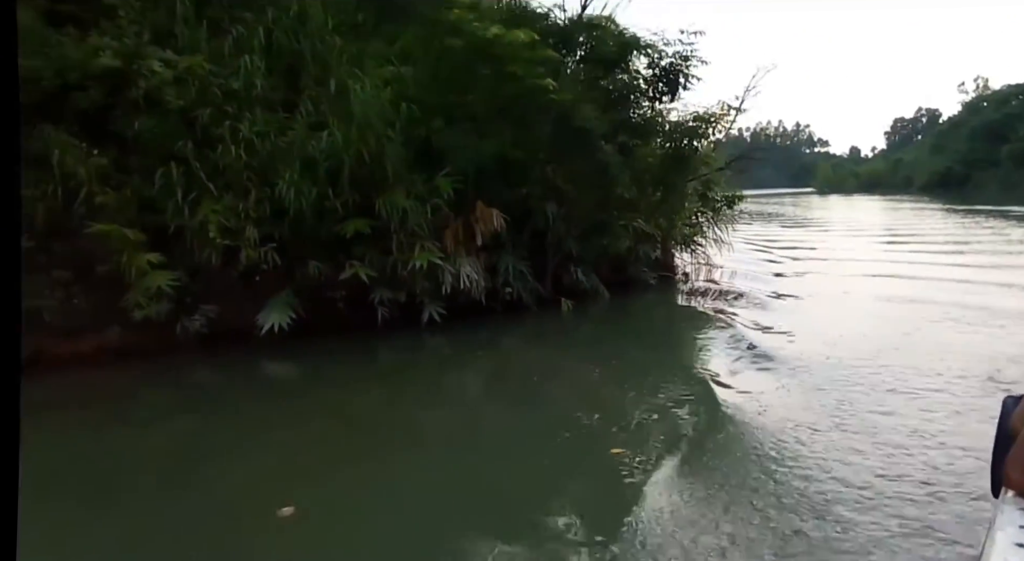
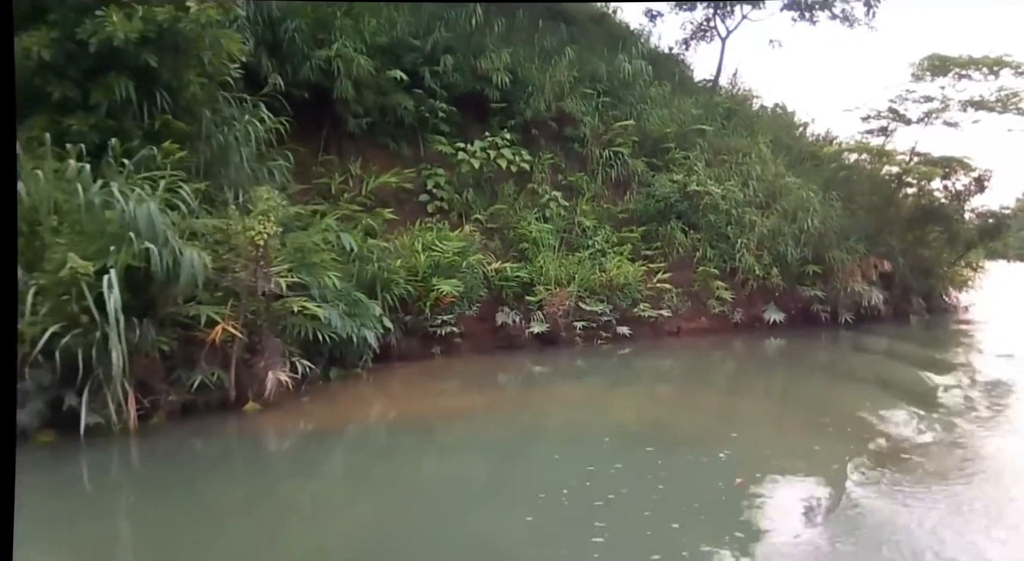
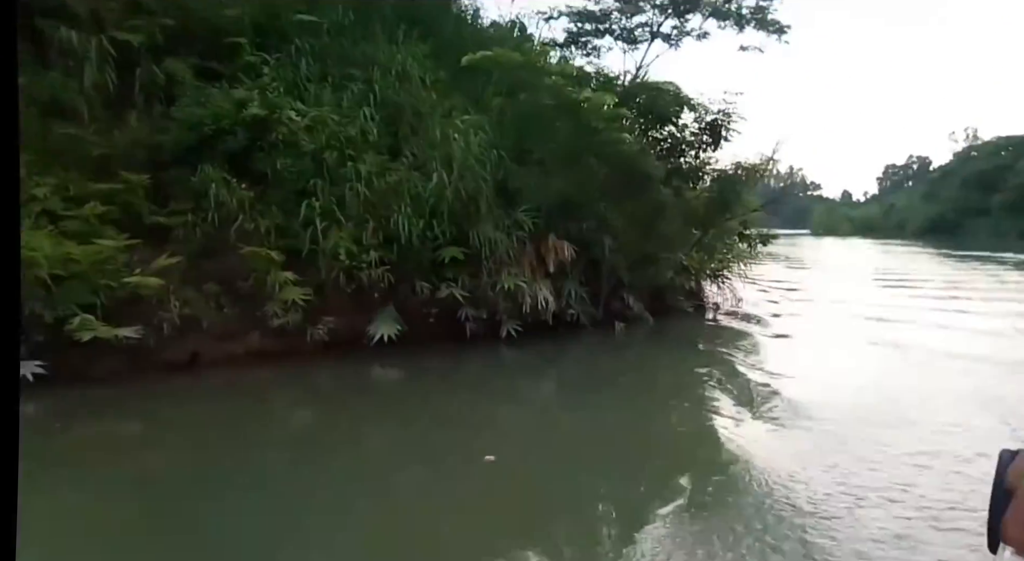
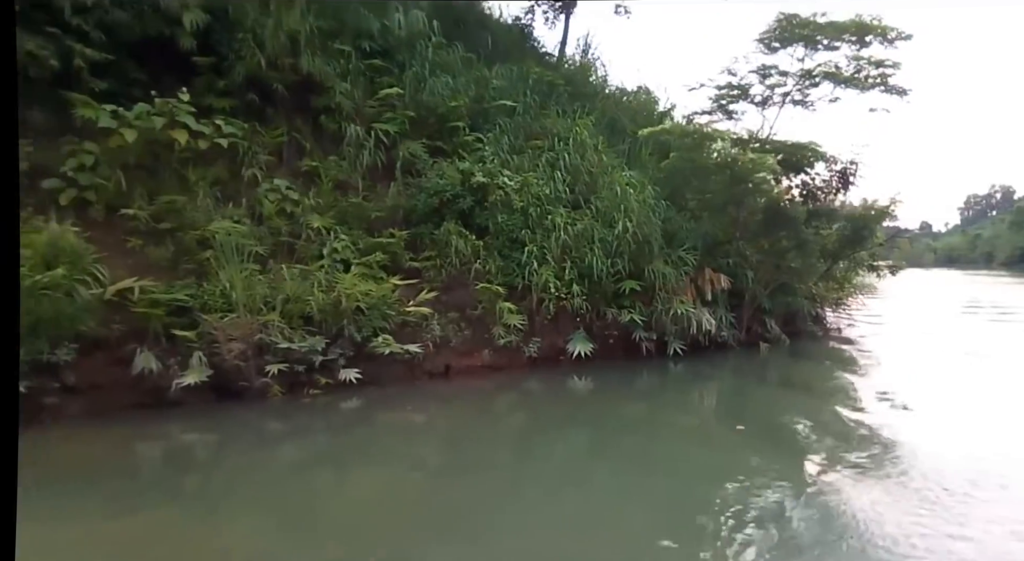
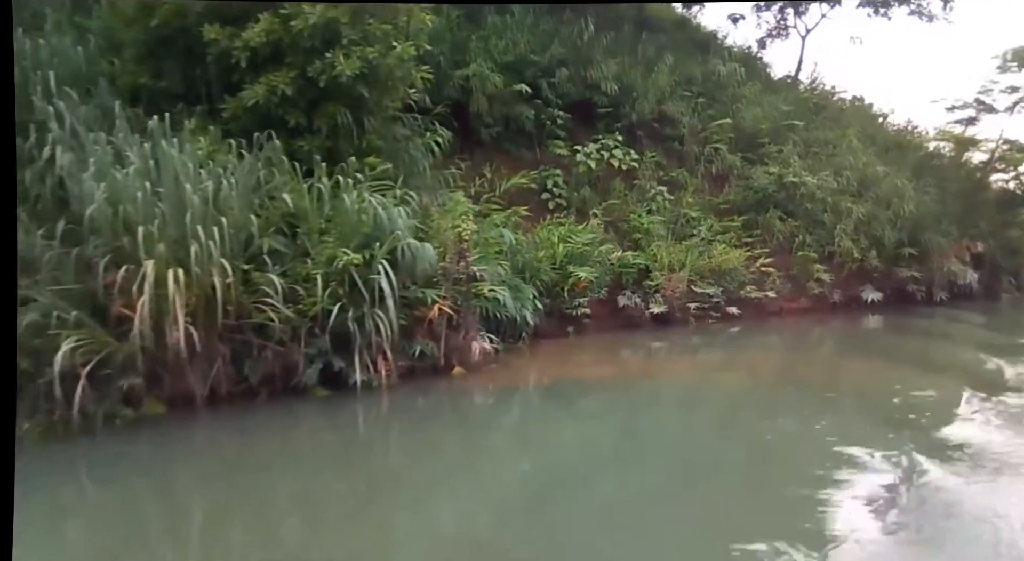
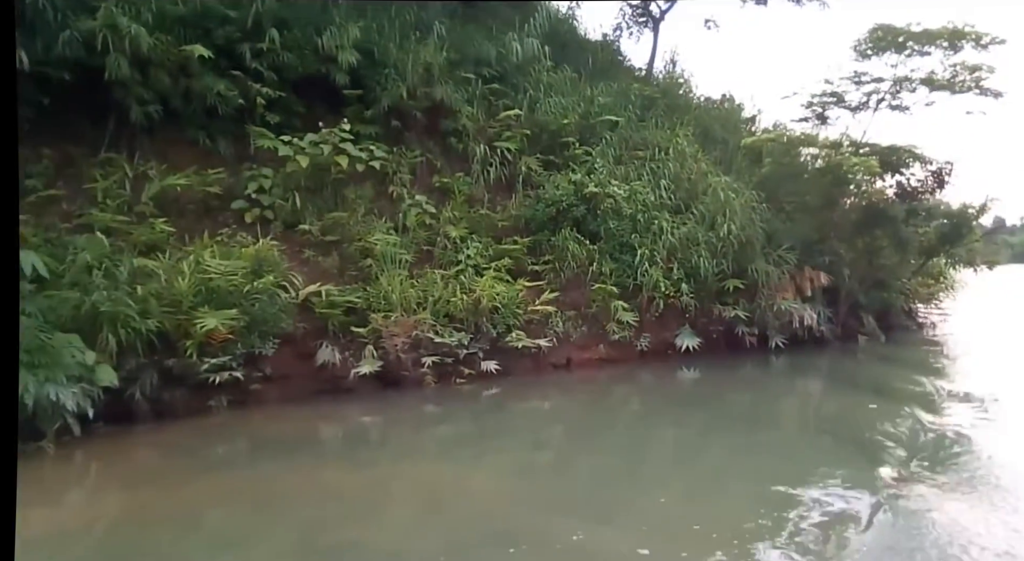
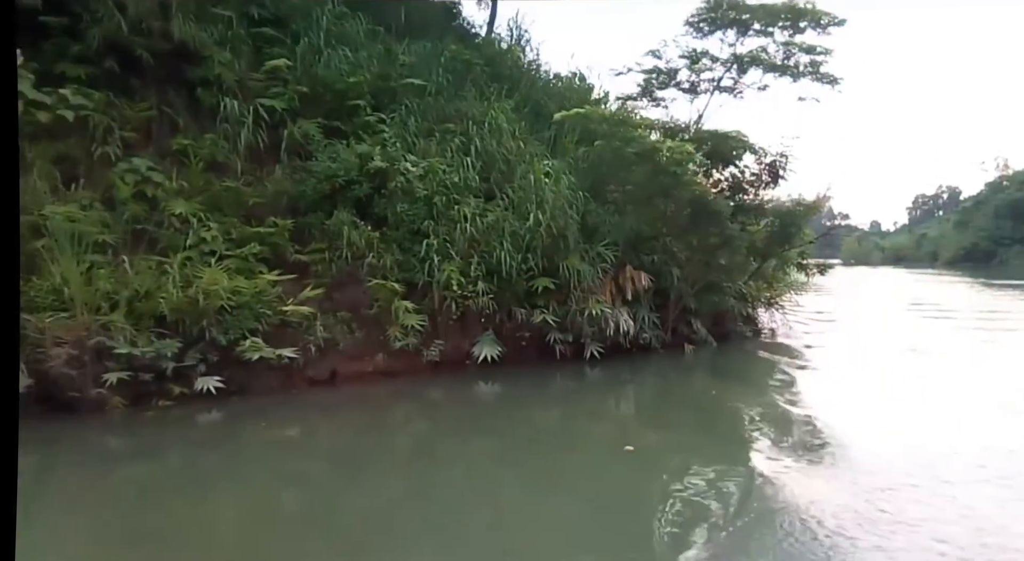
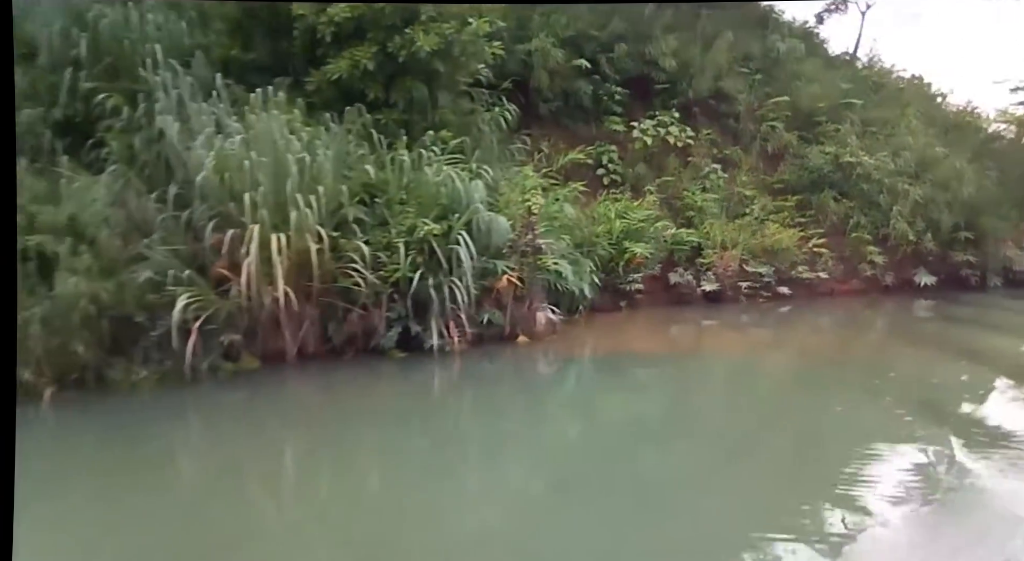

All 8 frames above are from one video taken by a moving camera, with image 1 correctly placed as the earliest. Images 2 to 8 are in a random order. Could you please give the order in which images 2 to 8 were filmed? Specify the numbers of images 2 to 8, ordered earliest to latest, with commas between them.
3, 7, 4, 6, 2, 5, 8
